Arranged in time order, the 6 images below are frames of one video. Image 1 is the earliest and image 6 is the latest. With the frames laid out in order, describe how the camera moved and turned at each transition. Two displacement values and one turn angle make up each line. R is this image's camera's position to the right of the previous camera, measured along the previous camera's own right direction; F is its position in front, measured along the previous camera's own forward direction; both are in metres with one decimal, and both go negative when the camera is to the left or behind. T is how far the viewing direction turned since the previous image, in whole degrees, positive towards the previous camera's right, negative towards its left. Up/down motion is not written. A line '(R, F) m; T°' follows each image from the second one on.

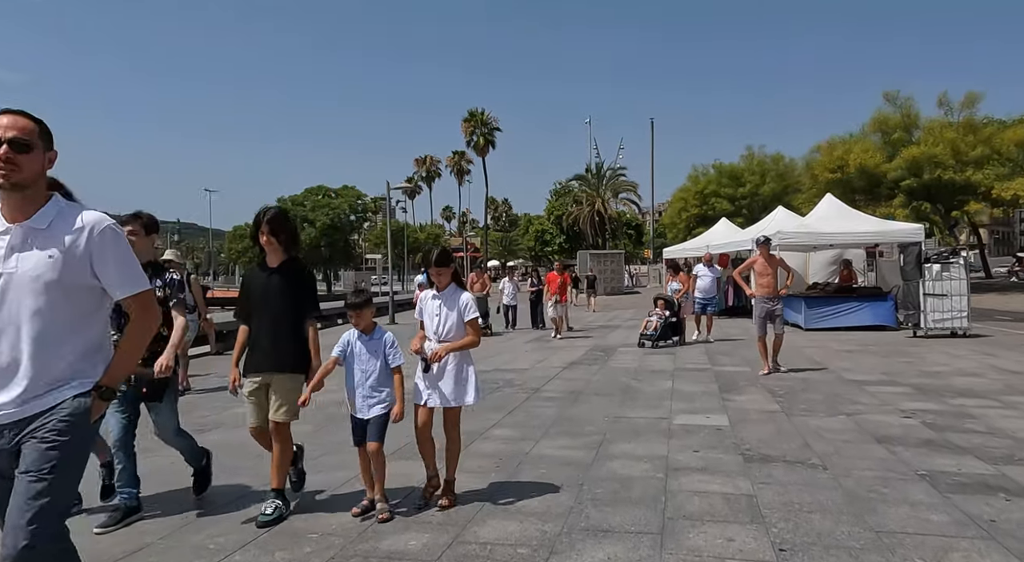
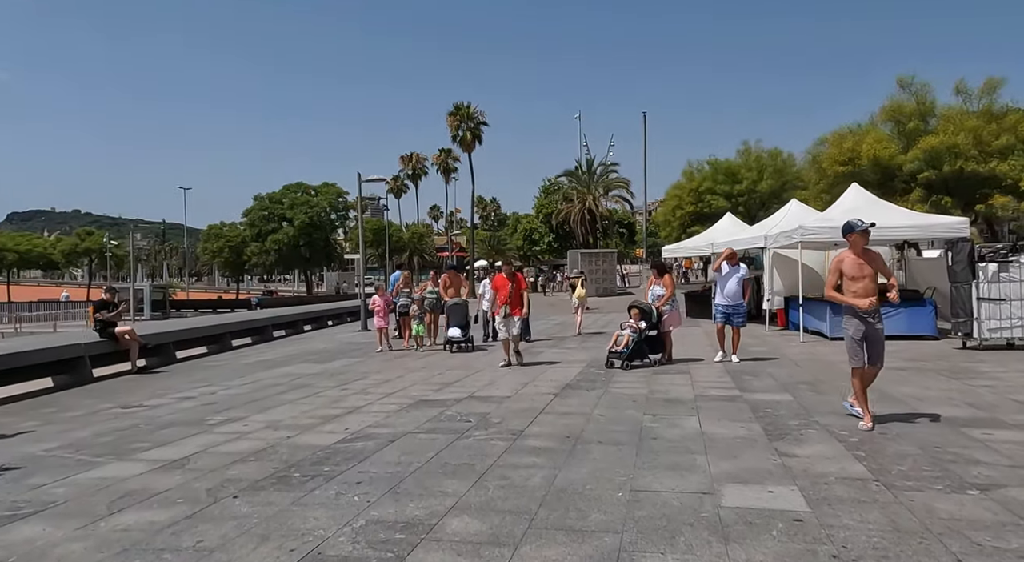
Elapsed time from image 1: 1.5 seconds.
(+0.1, +2.4) m; +1°
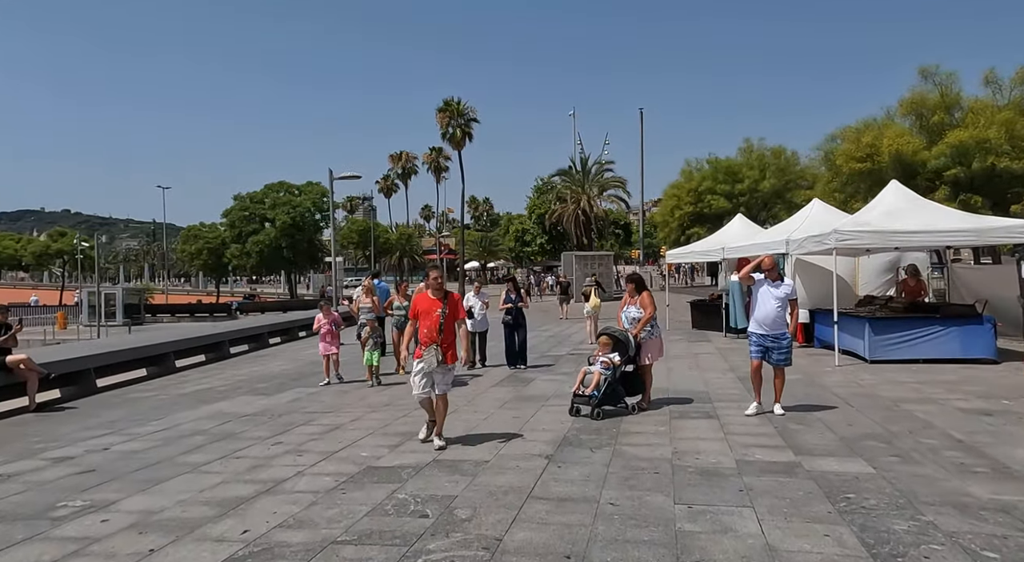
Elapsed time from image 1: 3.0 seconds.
(+0.1, +2.4) m; +1°
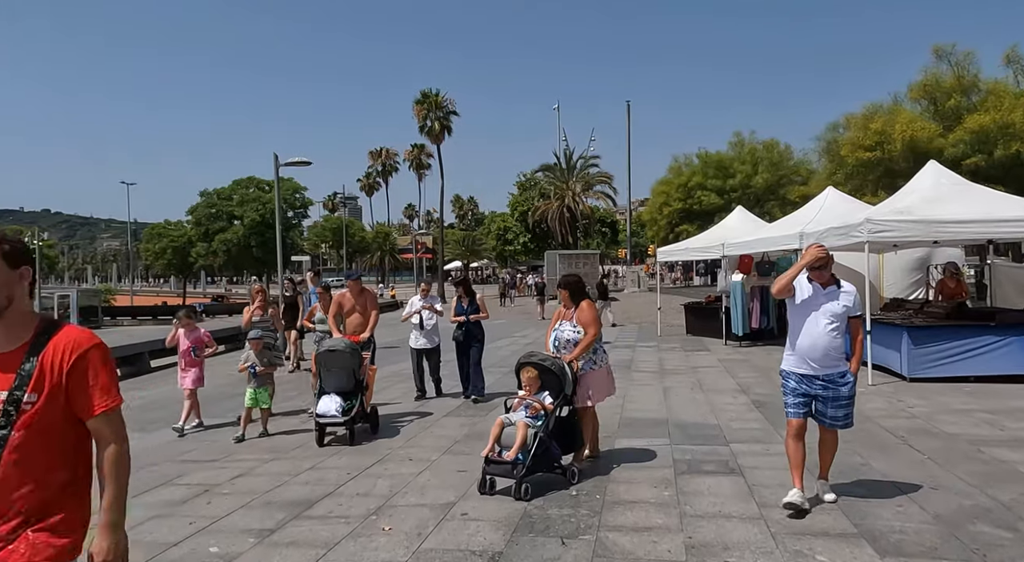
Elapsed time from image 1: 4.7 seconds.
(+0.4, +2.6) m; +1°
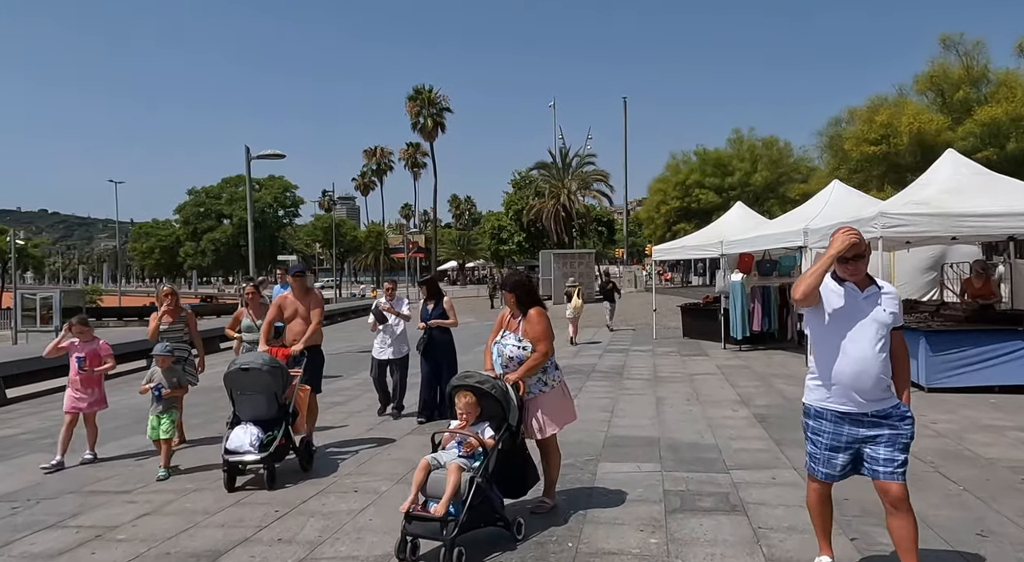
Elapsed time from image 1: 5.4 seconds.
(+0.3, +1.1) m; 0°
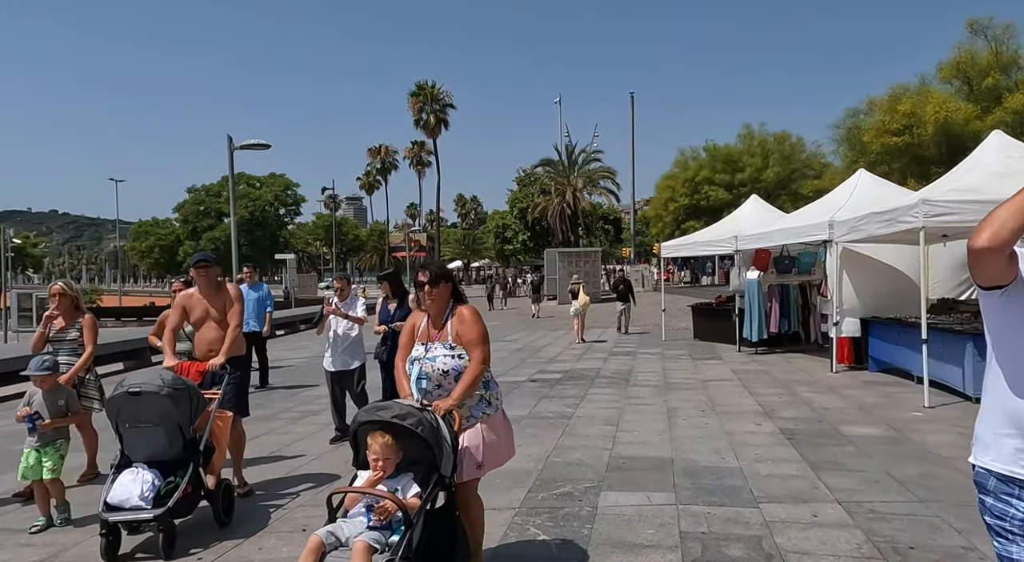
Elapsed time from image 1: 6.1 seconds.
(+0.2, +1.1) m; -1°
